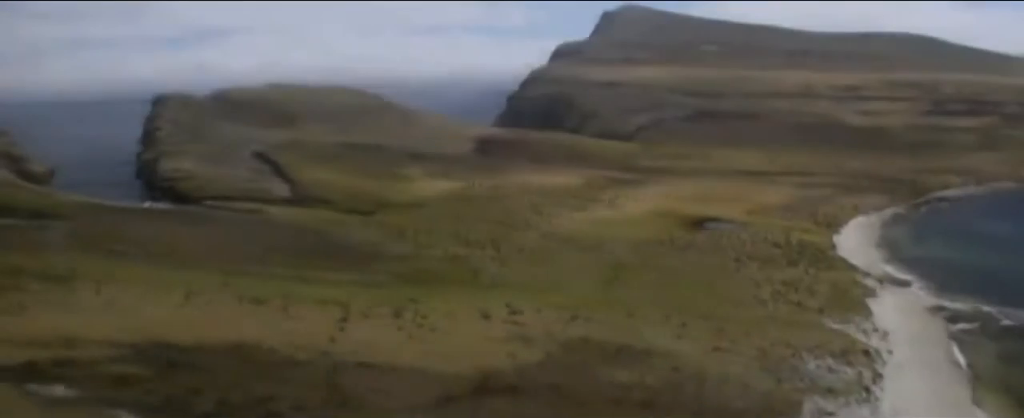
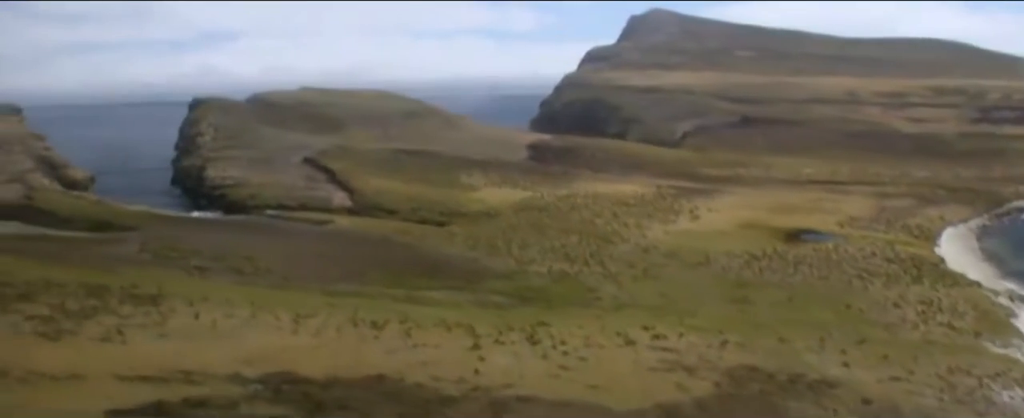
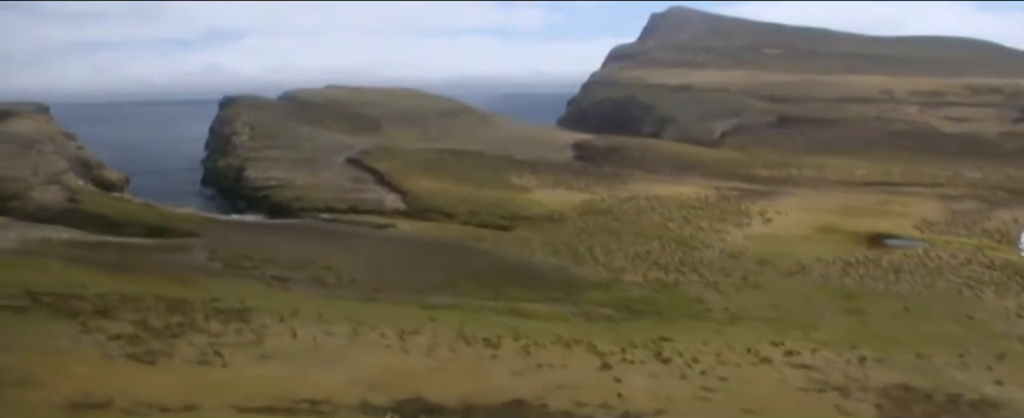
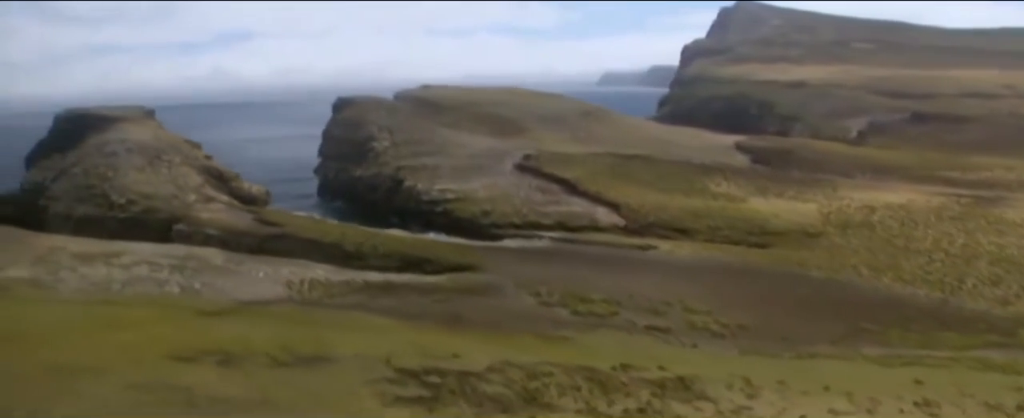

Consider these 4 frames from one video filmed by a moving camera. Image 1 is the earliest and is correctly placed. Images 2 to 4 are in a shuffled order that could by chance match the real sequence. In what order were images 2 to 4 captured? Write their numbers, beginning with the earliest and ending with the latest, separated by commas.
2, 3, 4
